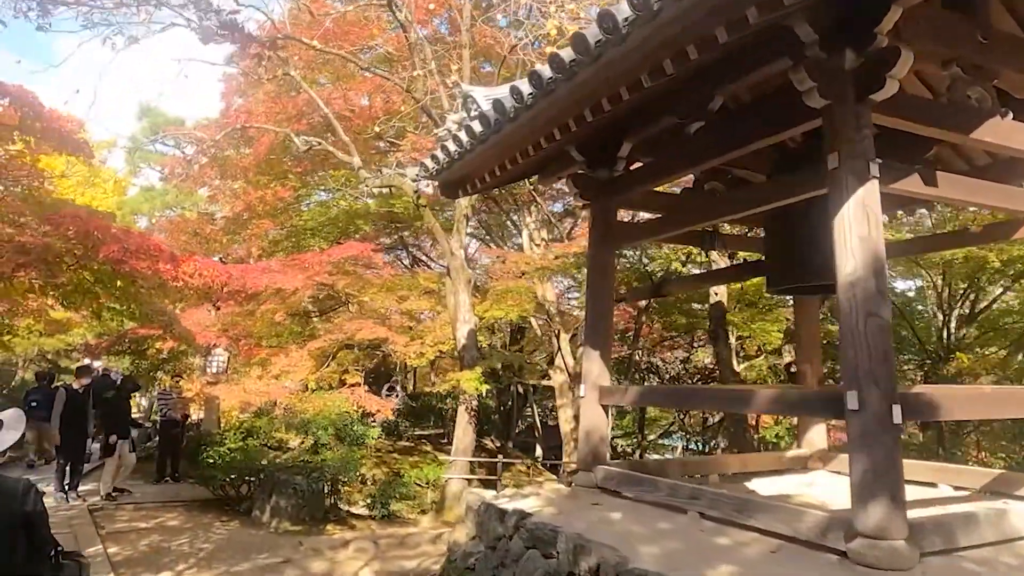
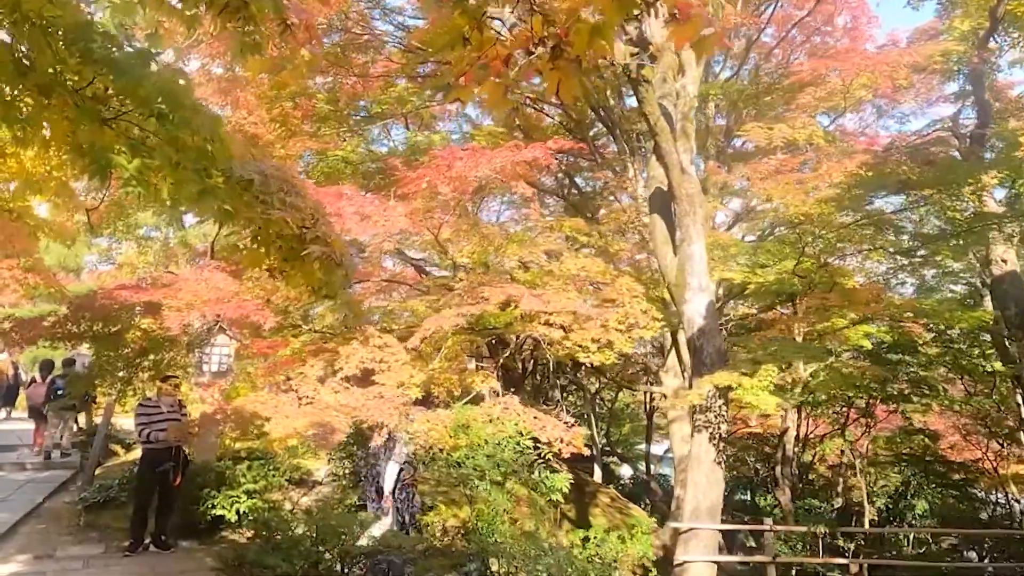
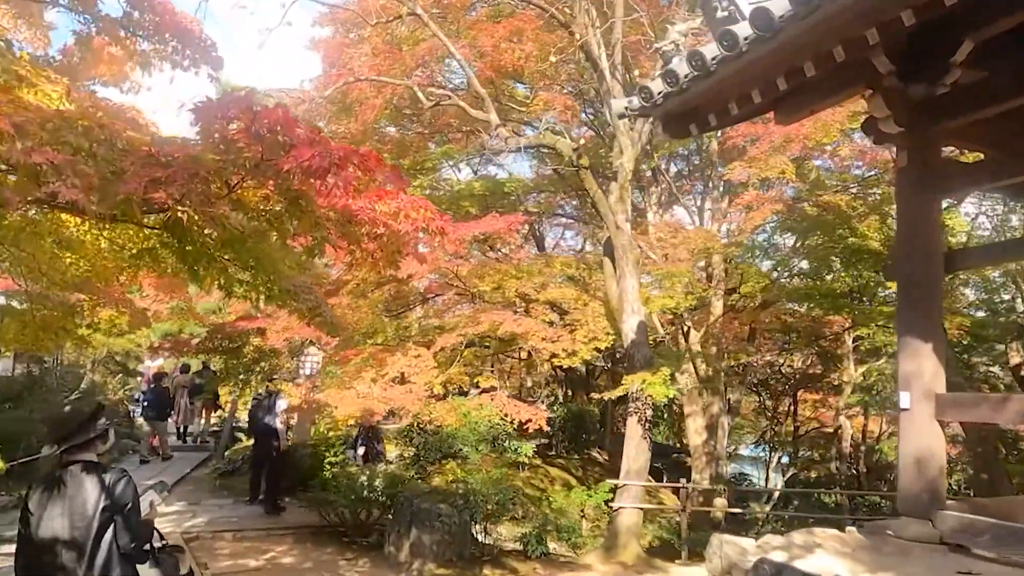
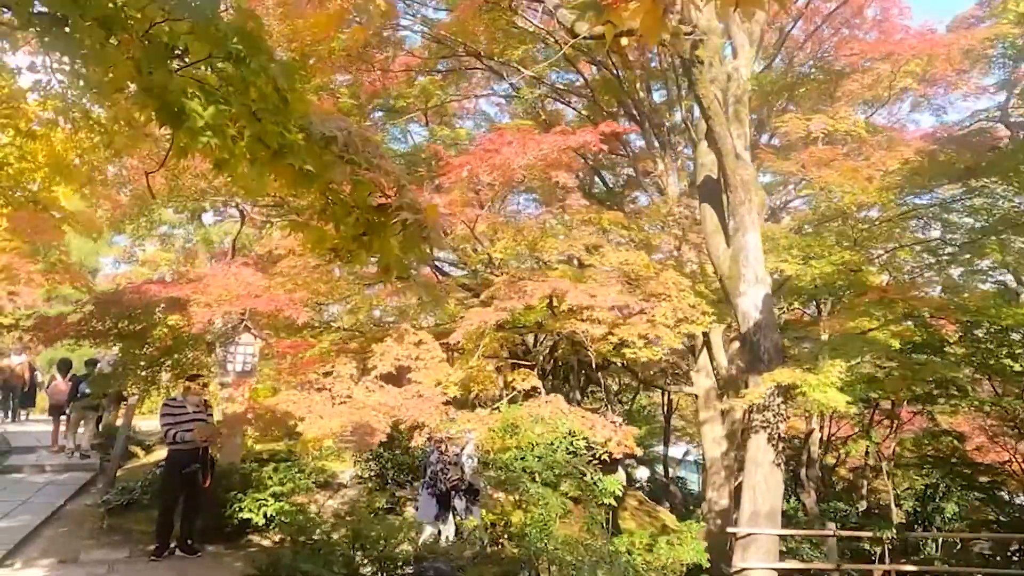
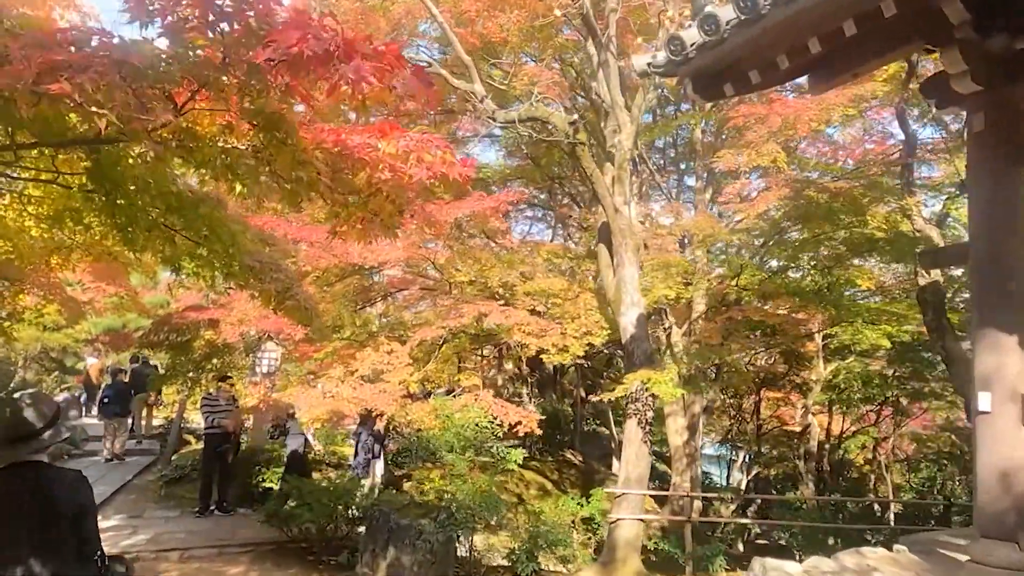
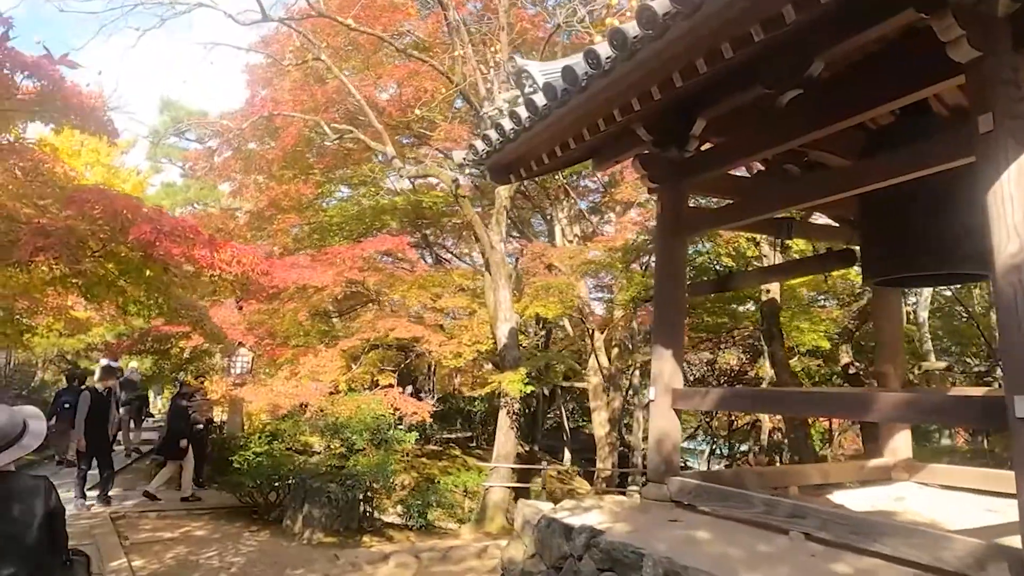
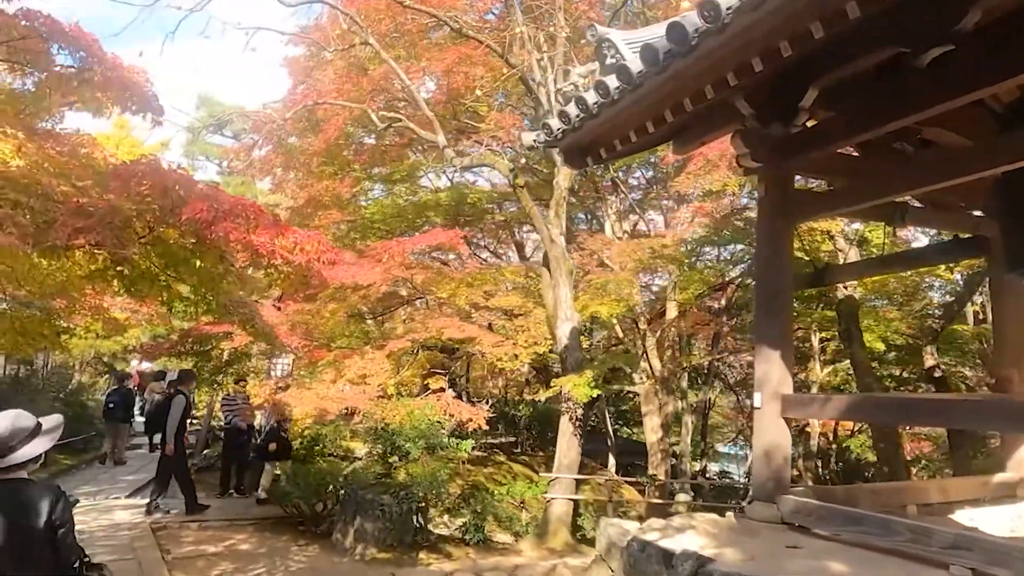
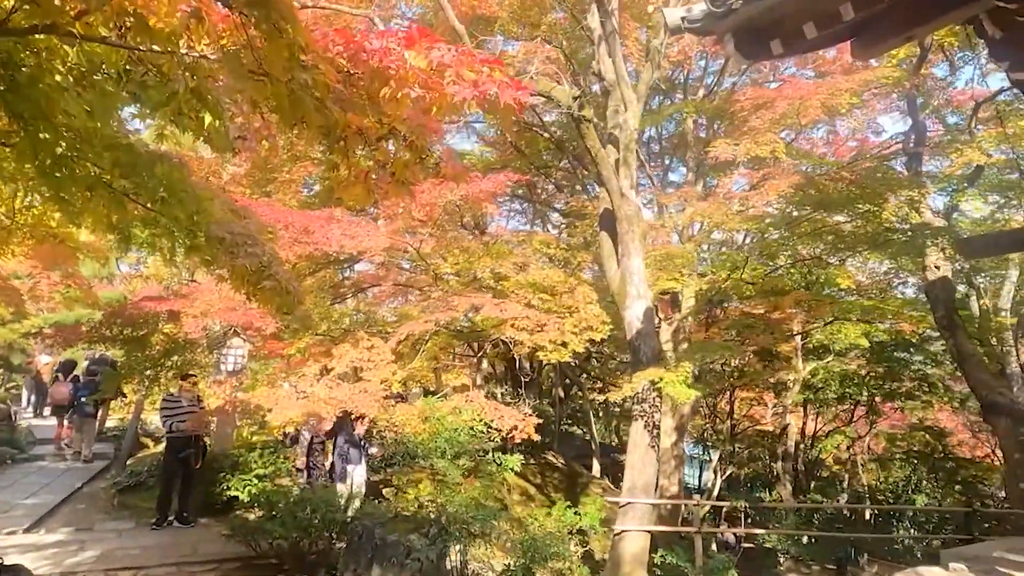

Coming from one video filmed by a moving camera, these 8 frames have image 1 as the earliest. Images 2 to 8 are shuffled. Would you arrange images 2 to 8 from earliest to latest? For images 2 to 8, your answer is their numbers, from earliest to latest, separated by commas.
6, 7, 3, 5, 8, 2, 4
